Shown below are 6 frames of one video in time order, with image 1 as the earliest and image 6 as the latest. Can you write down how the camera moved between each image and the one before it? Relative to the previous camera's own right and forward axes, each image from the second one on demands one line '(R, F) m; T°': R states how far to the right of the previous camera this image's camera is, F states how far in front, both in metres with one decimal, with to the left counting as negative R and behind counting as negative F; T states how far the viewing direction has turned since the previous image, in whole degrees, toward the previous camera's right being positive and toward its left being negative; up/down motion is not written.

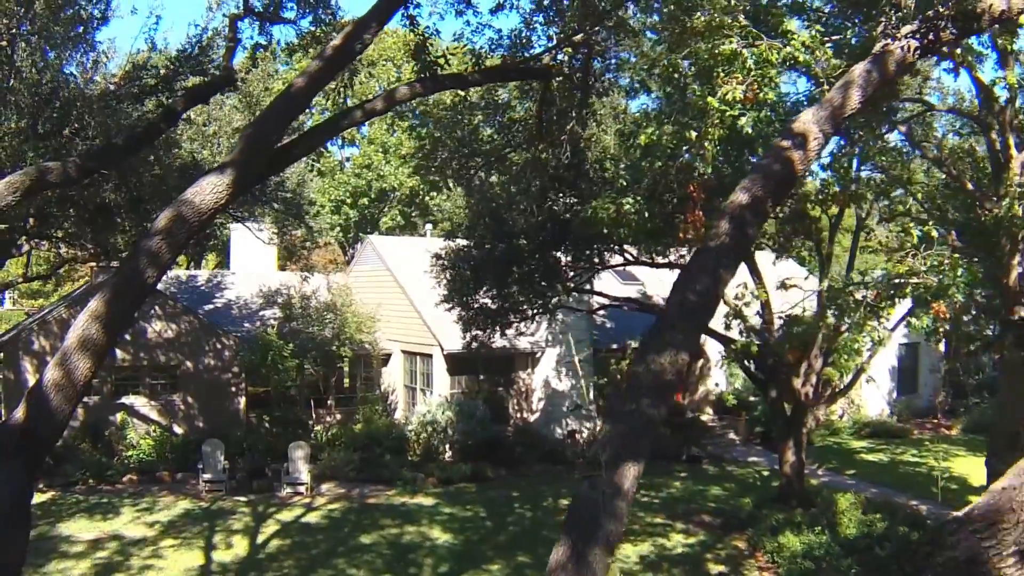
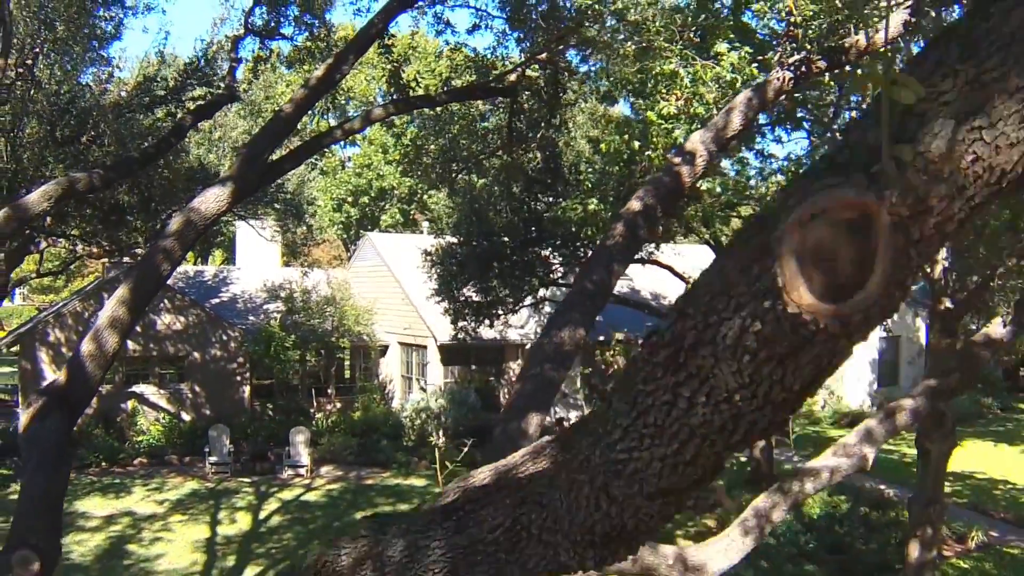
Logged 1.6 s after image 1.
(+0.3, -0.8) m; 0°
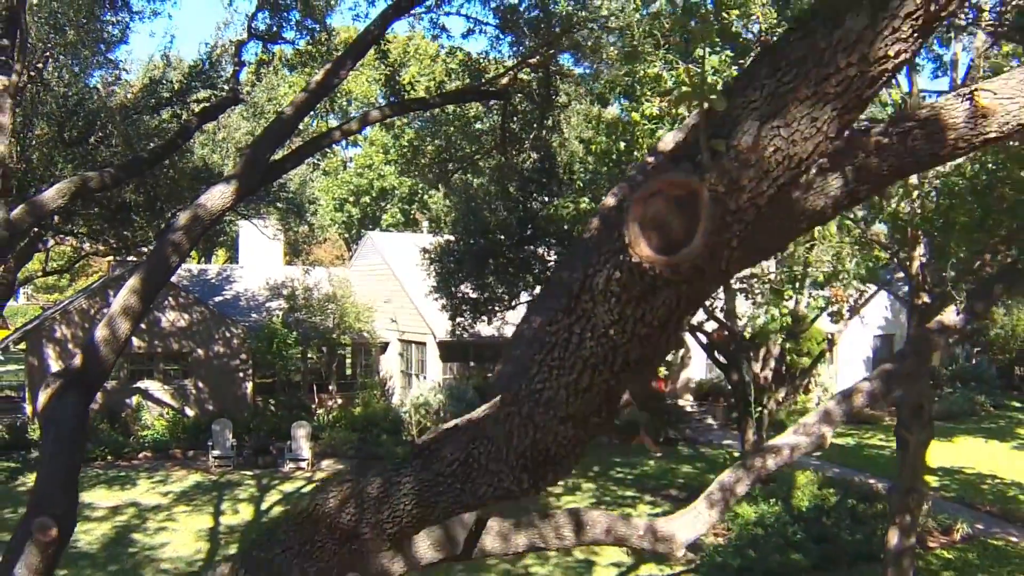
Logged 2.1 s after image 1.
(+0.1, -0.3) m; 0°
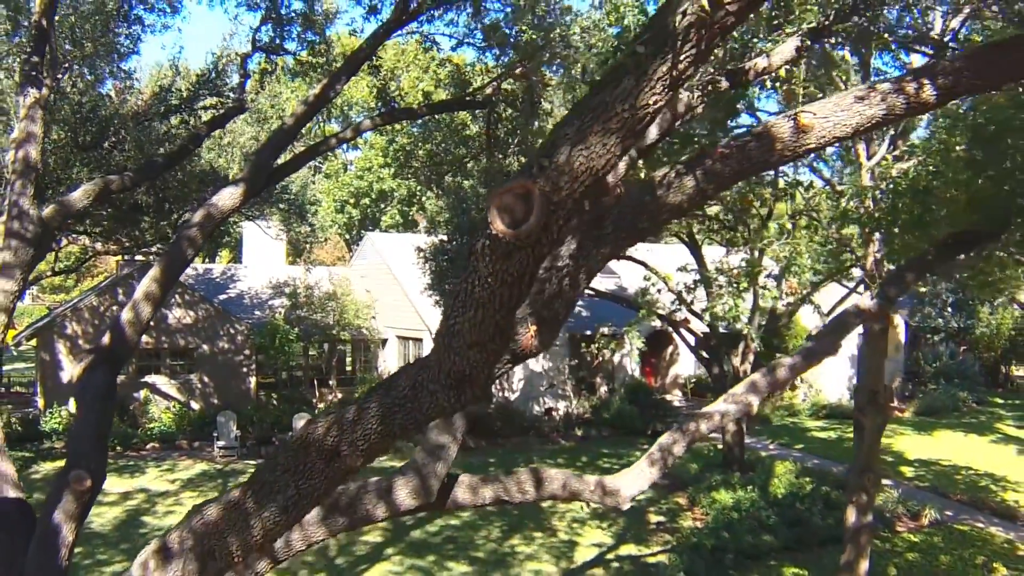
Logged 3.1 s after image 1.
(+0.2, -0.7) m; 0°
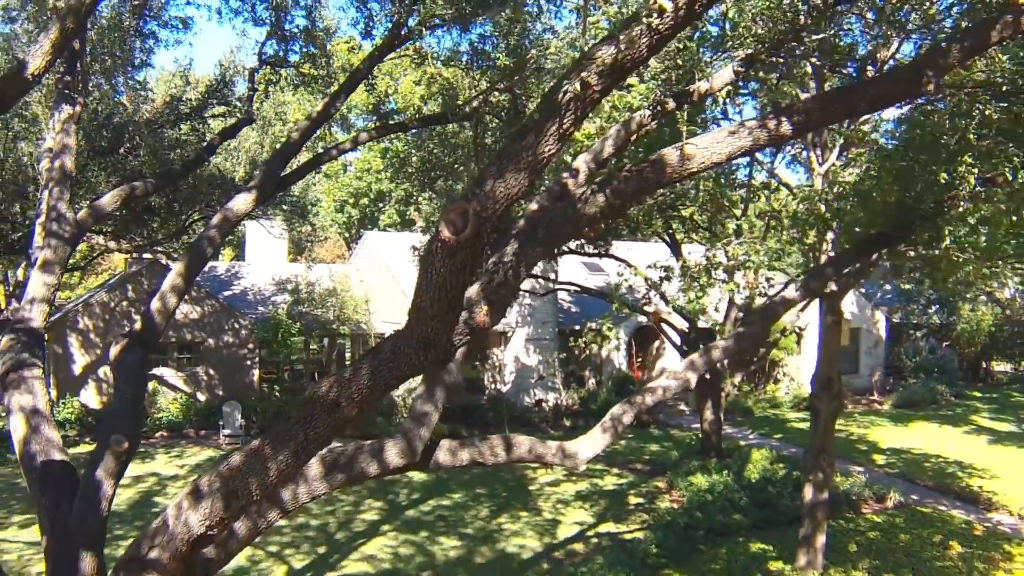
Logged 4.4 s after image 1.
(+0.2, -0.9) m; 0°
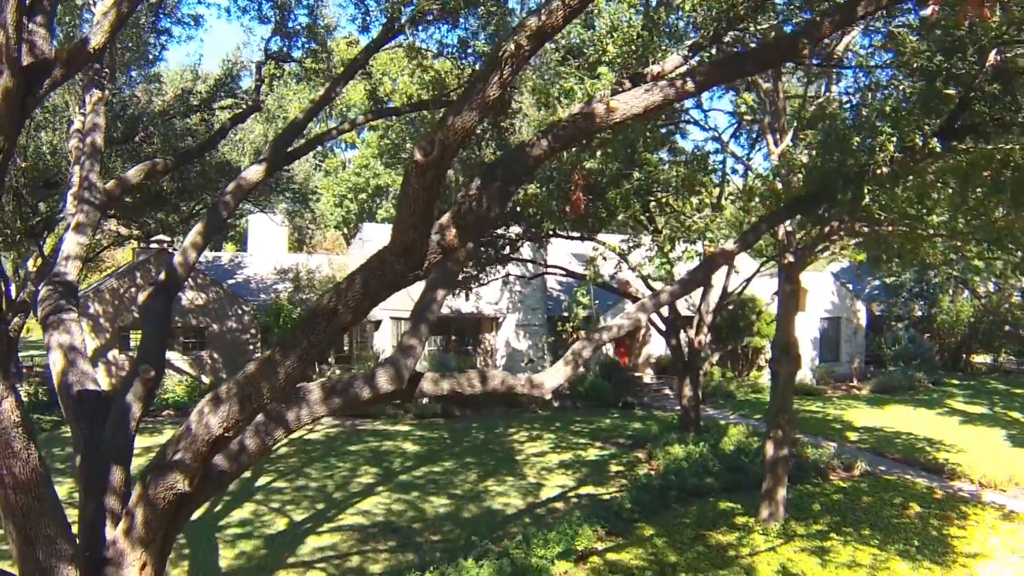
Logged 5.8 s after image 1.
(+0.2, -0.9) m; 0°
